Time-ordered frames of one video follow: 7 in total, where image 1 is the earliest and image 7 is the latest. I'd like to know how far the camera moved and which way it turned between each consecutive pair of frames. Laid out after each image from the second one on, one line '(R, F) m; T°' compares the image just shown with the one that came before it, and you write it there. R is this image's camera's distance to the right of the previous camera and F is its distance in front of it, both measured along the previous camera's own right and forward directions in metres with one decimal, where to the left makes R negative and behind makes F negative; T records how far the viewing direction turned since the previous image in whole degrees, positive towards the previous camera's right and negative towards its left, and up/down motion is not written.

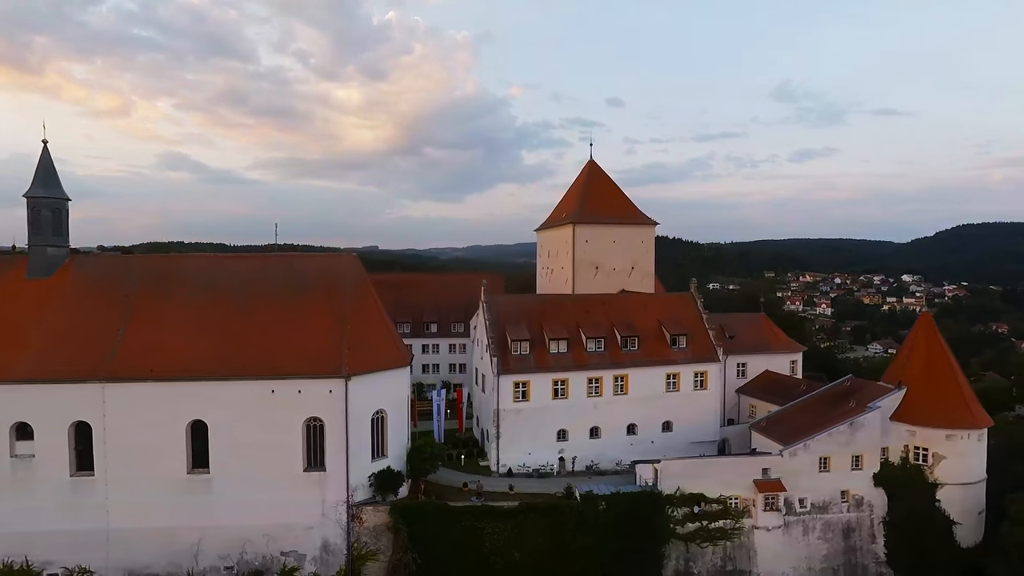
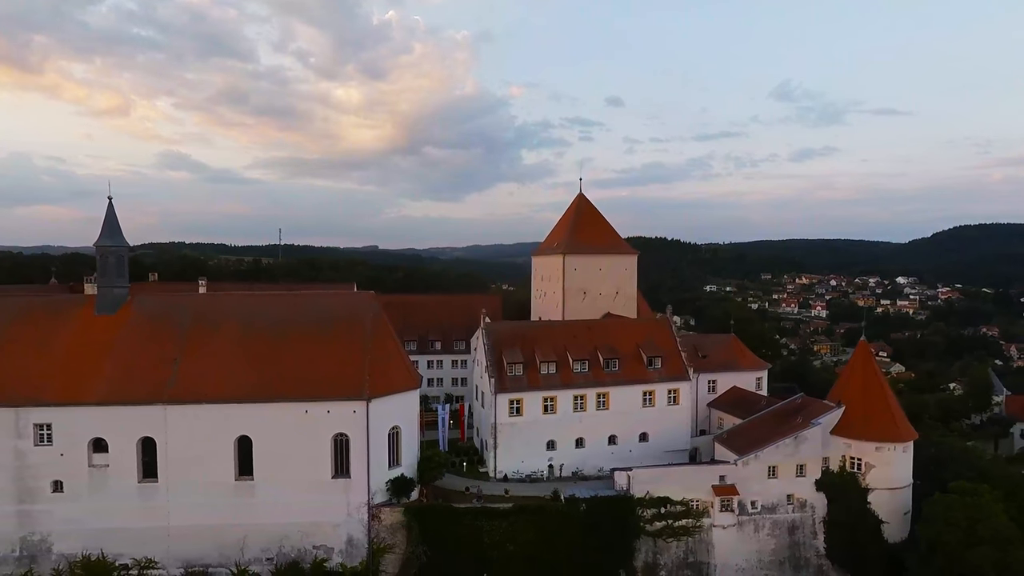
(+0.1, -2.7) m; 0°
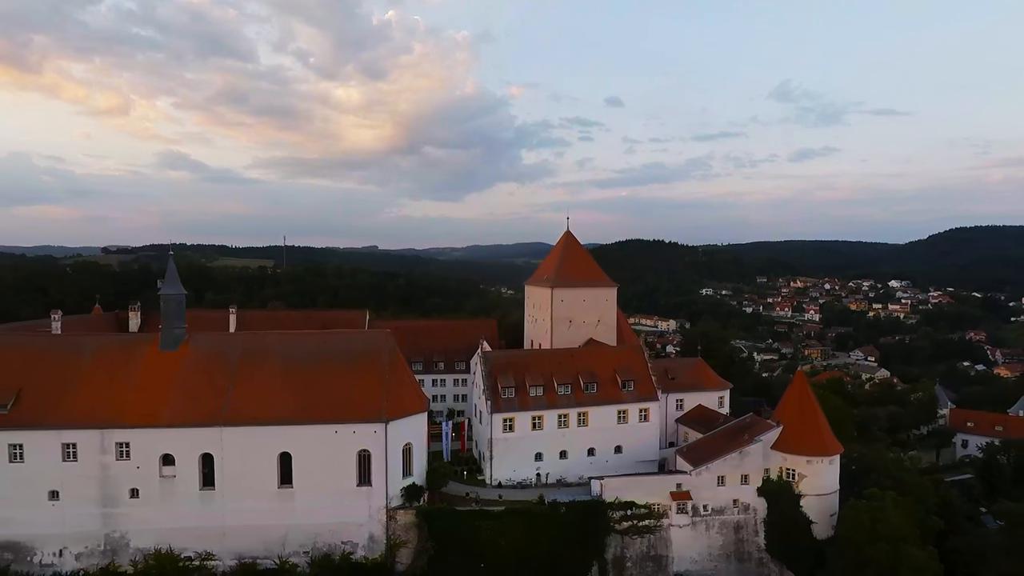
(+0.2, -3.7) m; 0°
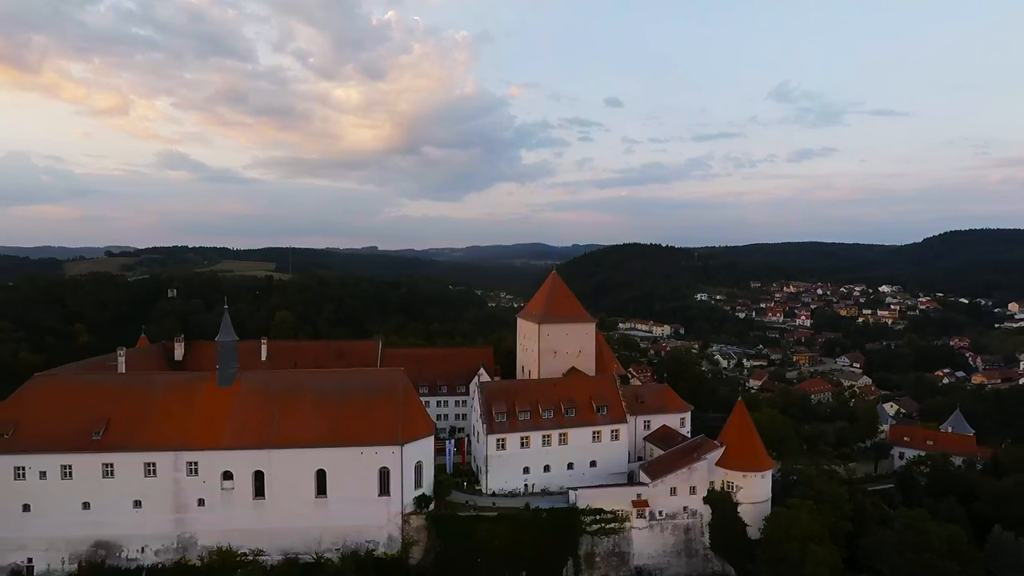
(+0.3, -5.0) m; 0°
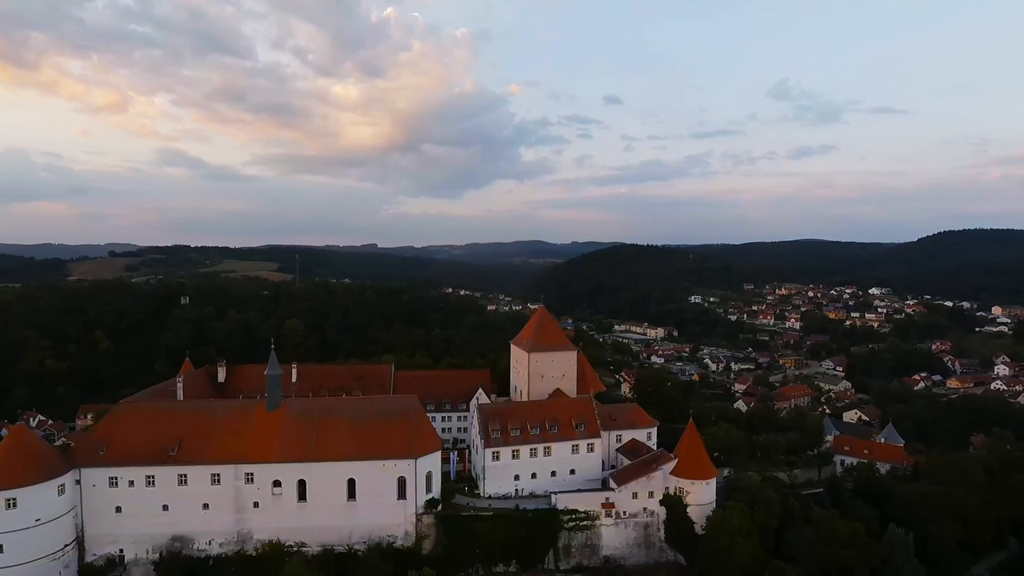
(+0.4, -6.2) m; 0°
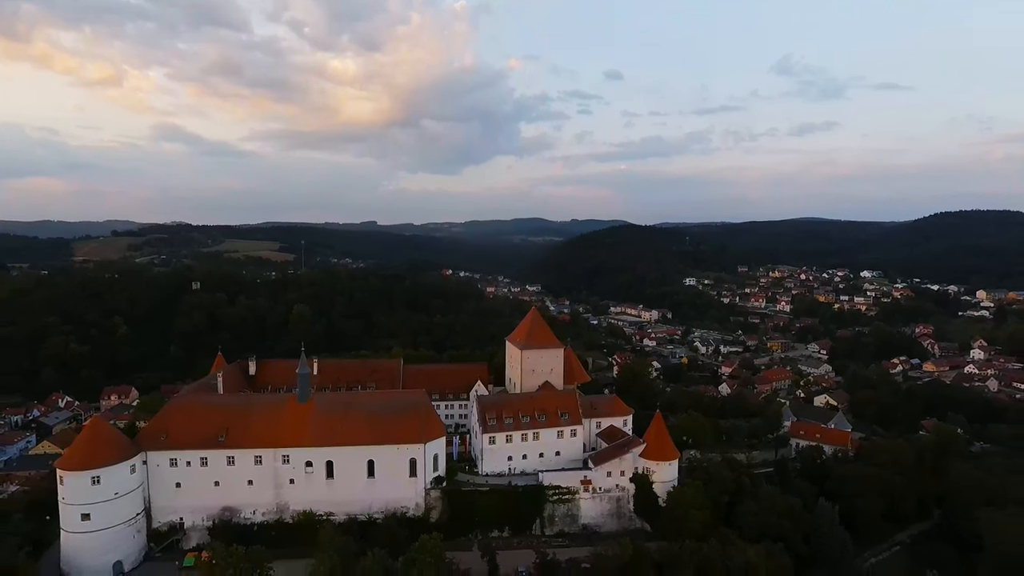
(+0.3, -5.8) m; 0°
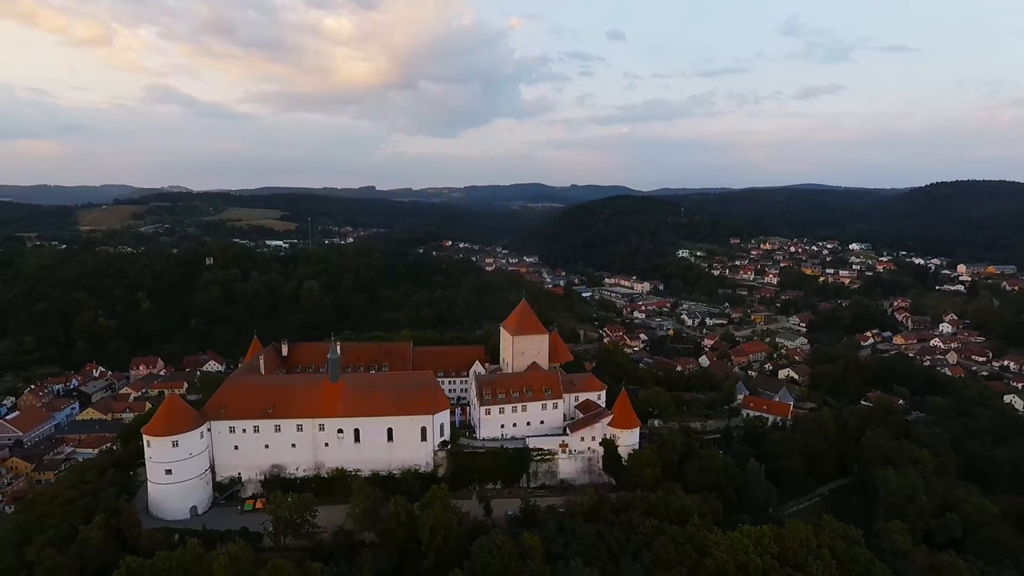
(+0.5, -8.4) m; 0°
